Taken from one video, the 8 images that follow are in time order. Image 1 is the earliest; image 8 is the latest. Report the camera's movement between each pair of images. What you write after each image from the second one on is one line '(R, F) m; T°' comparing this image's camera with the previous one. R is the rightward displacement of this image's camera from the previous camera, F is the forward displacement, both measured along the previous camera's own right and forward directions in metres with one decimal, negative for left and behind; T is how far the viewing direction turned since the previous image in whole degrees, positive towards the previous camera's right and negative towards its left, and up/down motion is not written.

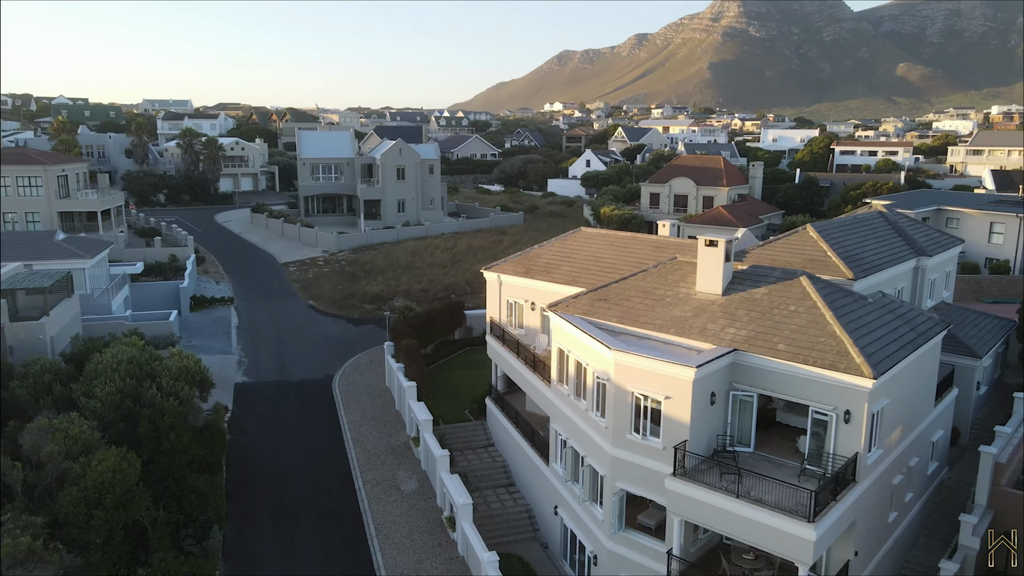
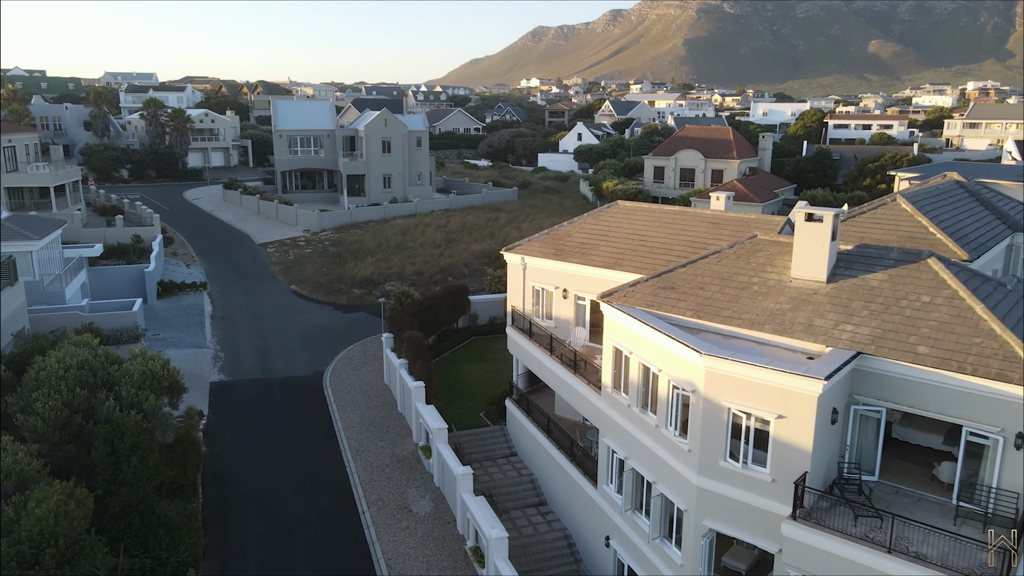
(-1.6, +3.9) m; +2°
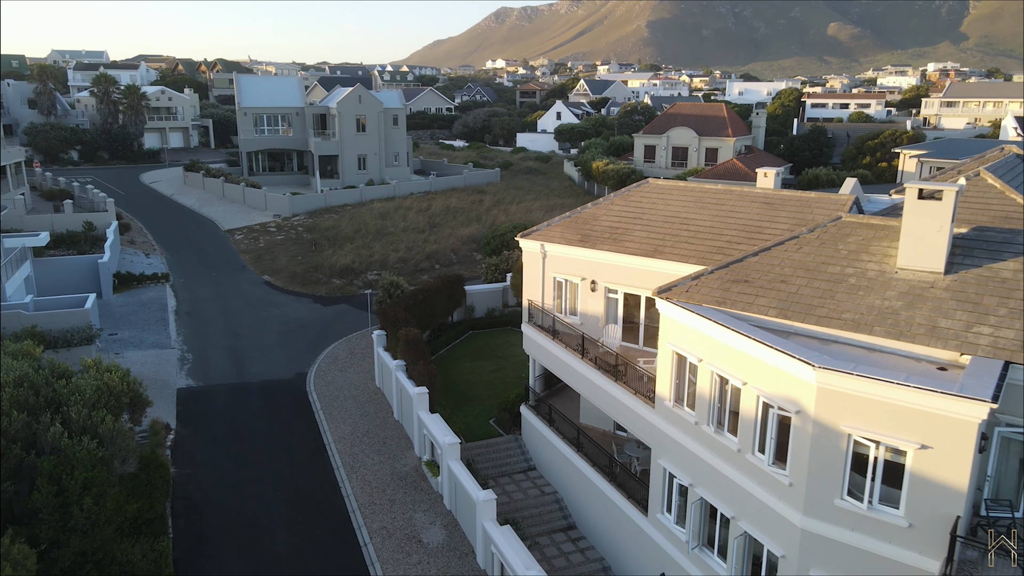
(-1.4, +3.0) m; +3°
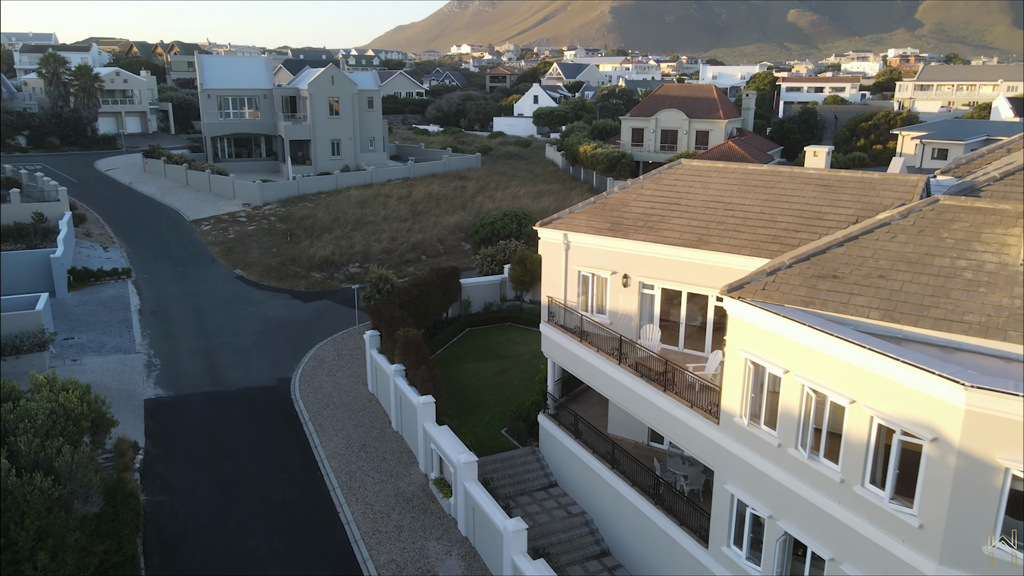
(-1.3, +2.3) m; +3°
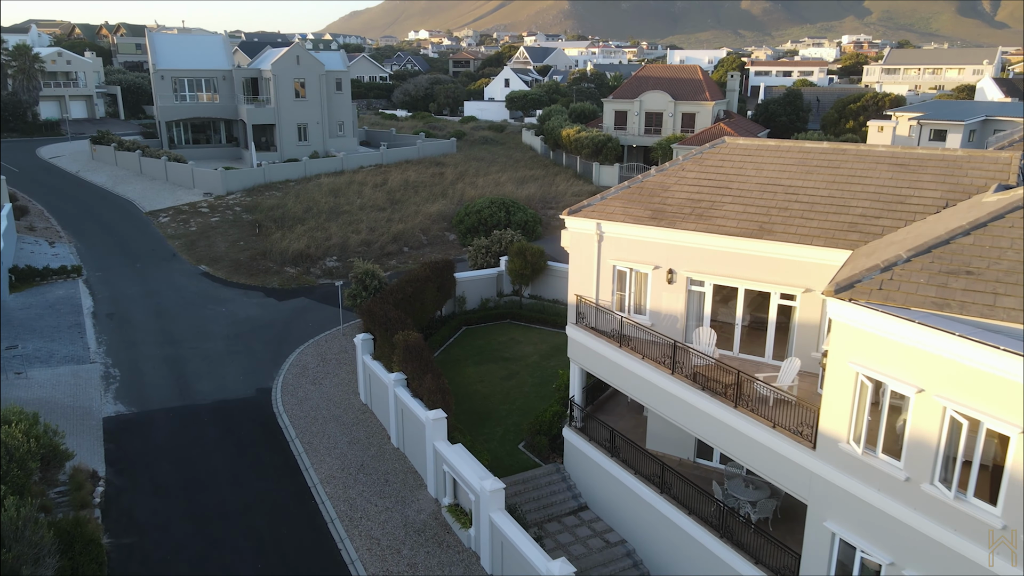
(-1.4, +2.4) m; +3°
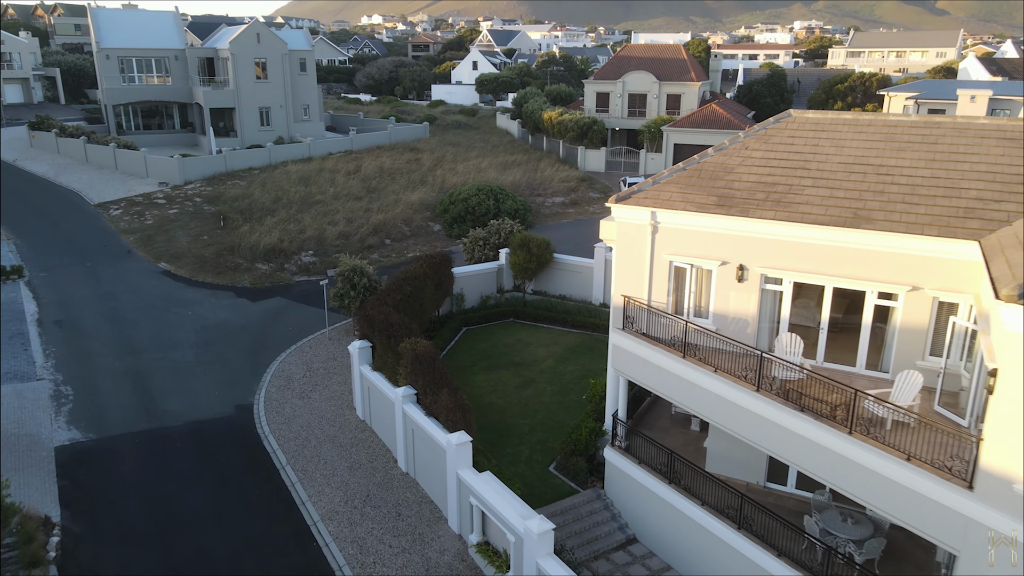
(-1.5, +2.4) m; +3°
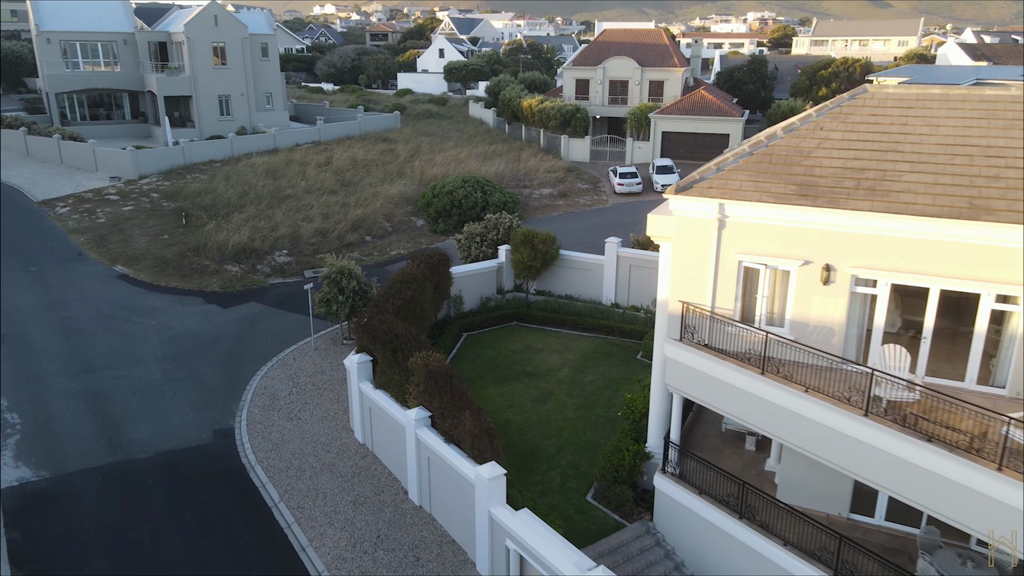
(-1.3, +2.1) m; +3°
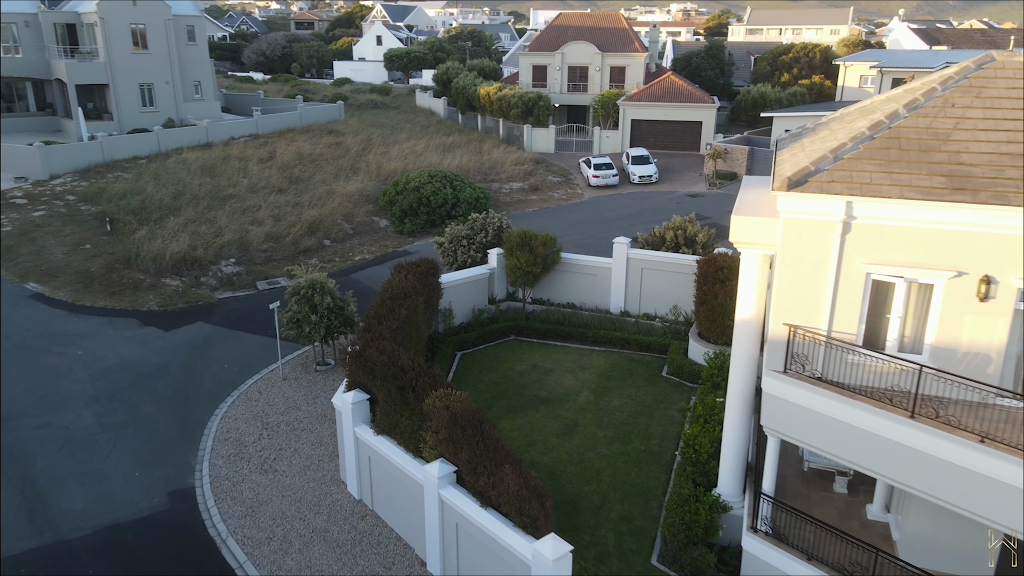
(-1.7, +2.8) m; +5°
